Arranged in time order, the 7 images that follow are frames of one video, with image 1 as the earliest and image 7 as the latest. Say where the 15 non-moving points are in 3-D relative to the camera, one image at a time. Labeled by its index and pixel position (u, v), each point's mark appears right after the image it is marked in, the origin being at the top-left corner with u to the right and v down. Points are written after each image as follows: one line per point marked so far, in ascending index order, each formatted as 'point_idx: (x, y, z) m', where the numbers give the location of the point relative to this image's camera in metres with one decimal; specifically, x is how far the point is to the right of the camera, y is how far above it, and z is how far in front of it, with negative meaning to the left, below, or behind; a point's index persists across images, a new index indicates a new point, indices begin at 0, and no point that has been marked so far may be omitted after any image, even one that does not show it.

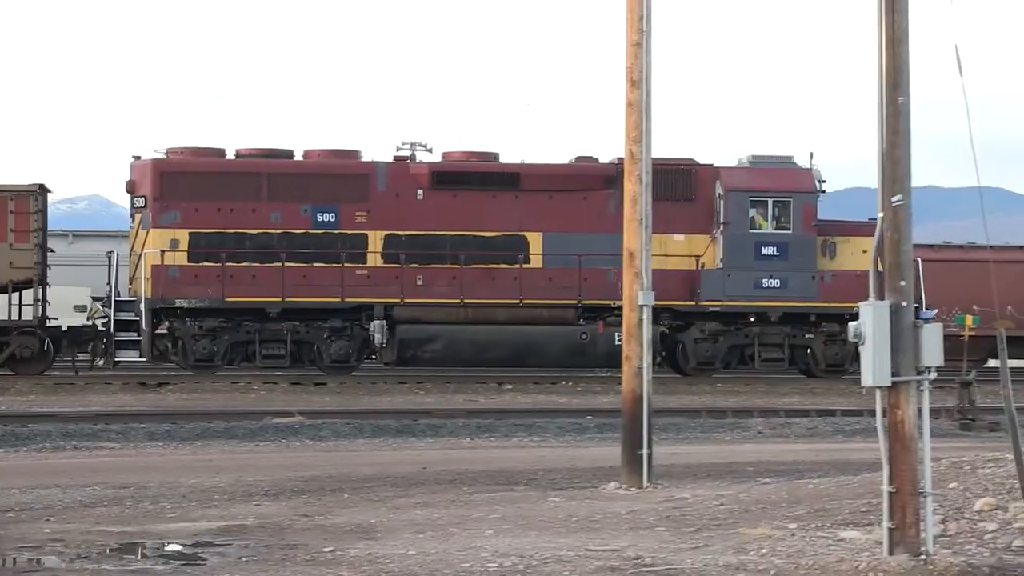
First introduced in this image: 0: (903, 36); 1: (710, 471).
0: (+3.0, +2.0, +11.9) m
1: (+1.6, -1.6, +13.1) m
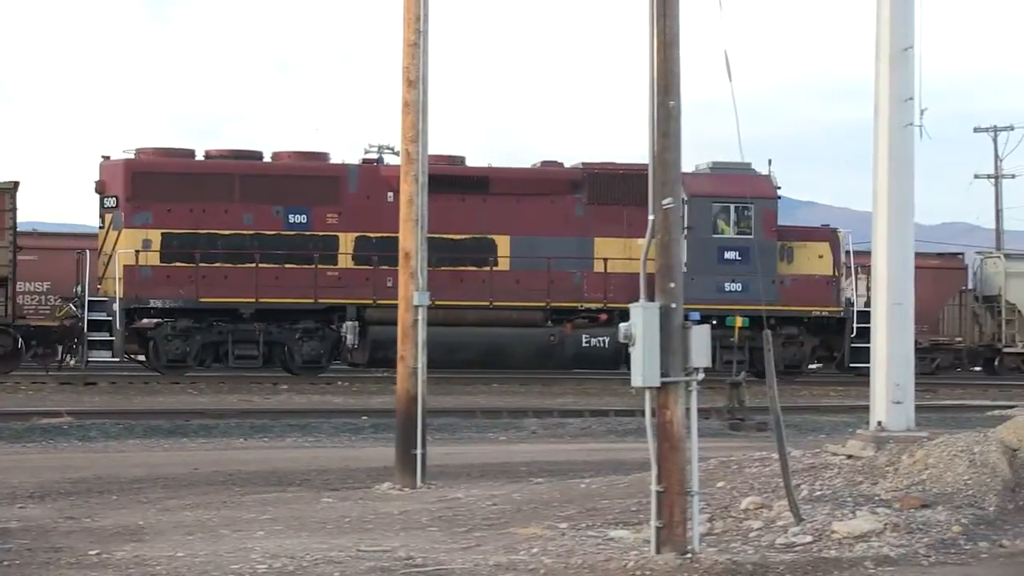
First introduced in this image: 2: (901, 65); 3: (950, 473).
0: (+1.3, +1.9, +12.0) m
1: (-0.3, -1.6, +13.2) m
2: (+3.1, +1.8, +12.2) m
3: (+3.5, -1.5, +12.1) m
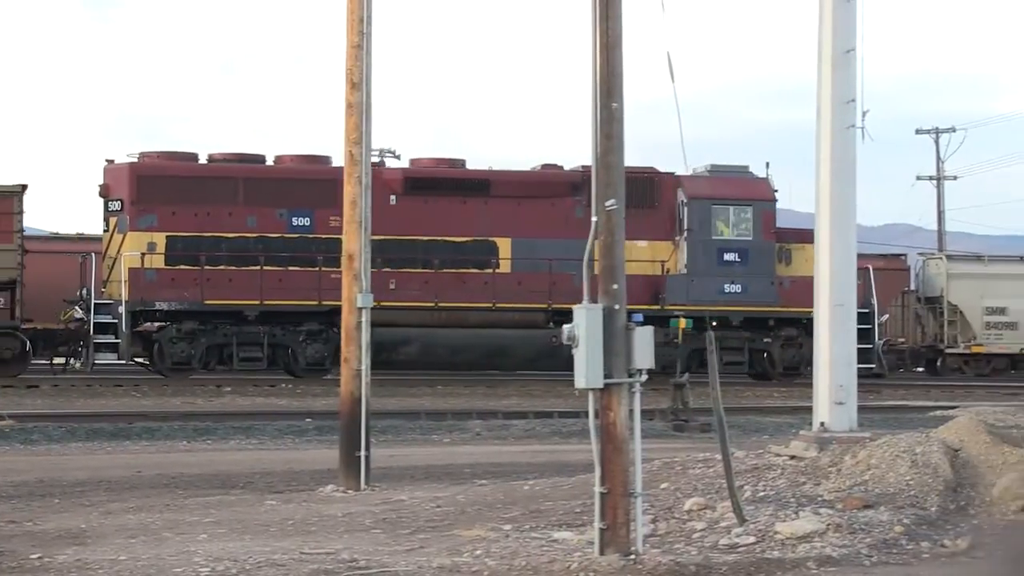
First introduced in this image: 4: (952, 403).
0: (+0.8, +1.9, +12.0) m
1: (-0.7, -1.6, +13.2) m
2: (+2.7, +1.8, +12.3) m
3: (+3.0, -1.5, +12.2) m
4: (+4.2, -1.1, +15.1) m
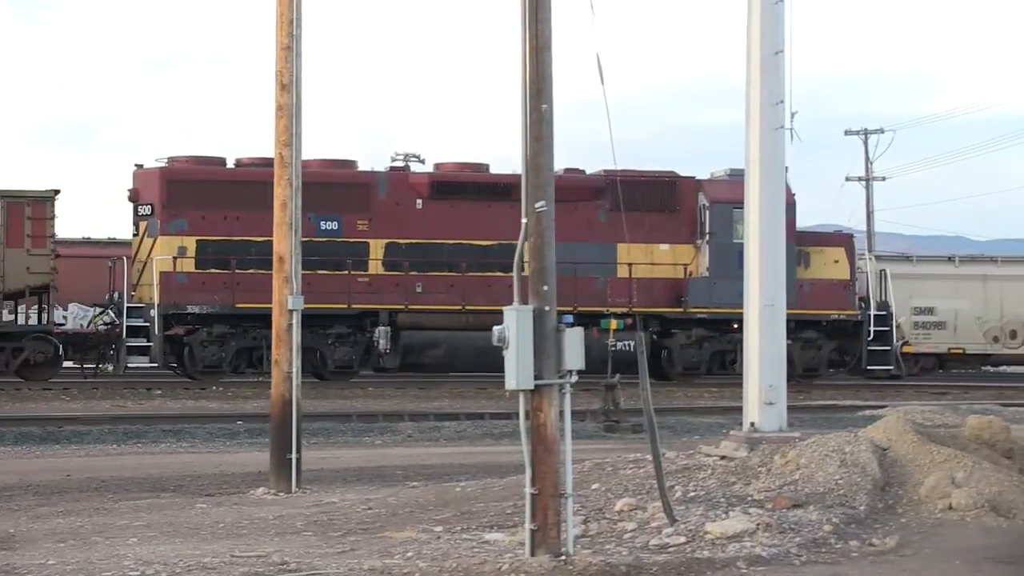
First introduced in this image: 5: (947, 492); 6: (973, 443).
0: (+0.3, +1.9, +12.0) m
1: (-1.3, -1.6, +13.1) m
2: (+2.1, +1.8, +12.3) m
3: (+2.5, -1.5, +12.2) m
4: (+3.6, -1.1, +15.2) m
5: (+3.4, -1.6, +11.9) m
6: (+3.8, -1.3, +12.7) m
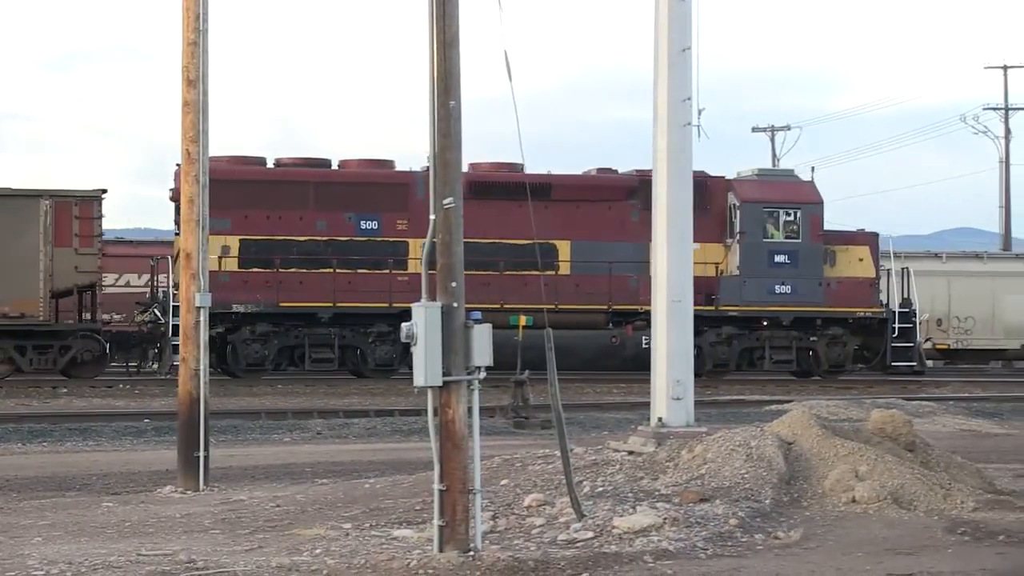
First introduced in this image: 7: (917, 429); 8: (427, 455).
0: (-0.5, +1.9, +12.0) m
1: (-2.0, -1.6, +13.1) m
2: (+1.4, +1.8, +12.4) m
3: (+1.7, -1.4, +12.3) m
4: (+2.7, -1.1, +15.3) m
5: (+2.7, -1.6, +12.0) m
6: (+3.0, -1.2, +12.9) m
7: (+3.6, -1.3, +13.8) m
8: (-0.8, -1.5, +13.4) m
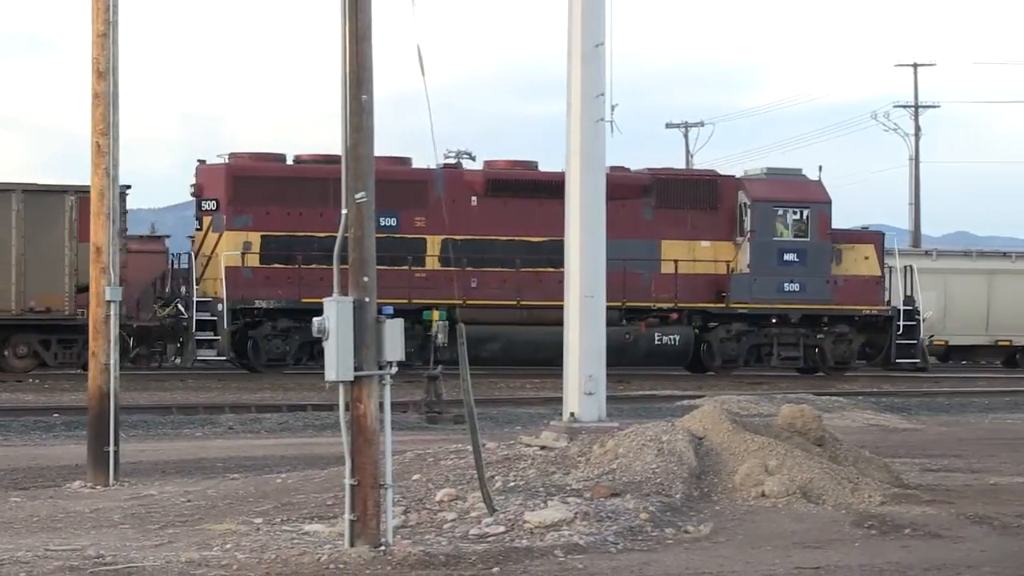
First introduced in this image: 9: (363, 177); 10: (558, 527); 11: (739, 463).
0: (-1.1, +2.0, +12.0) m
1: (-2.8, -1.5, +13.1) m
2: (+0.7, +1.8, +12.5) m
3: (+1.0, -1.4, +12.4) m
4: (+2.0, -1.0, +15.4) m
5: (+2.0, -1.5, +12.1) m
6: (+2.3, -1.2, +13.0) m
7: (+2.9, -1.2, +14.0) m
8: (-1.5, -1.4, +13.3) m
9: (-1.2, +0.8, +11.9) m
10: (+0.3, -1.8, +11.4) m
11: (+1.9, -1.4, +12.5) m
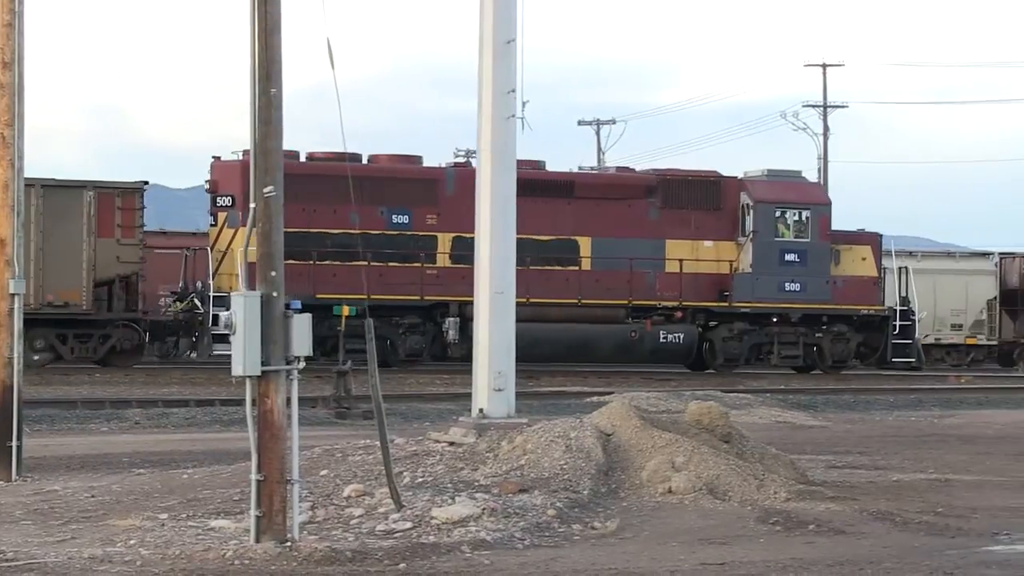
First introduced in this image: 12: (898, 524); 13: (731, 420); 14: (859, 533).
0: (-1.8, +2.0, +12.0) m
1: (-3.5, -1.5, +13.0) m
2: (-0.1, +1.9, +12.5) m
3: (+0.3, -1.4, +12.4) m
4: (+1.1, -1.0, +15.4) m
5: (+1.2, -1.5, +12.1) m
6: (+1.6, -1.2, +13.0) m
7: (+2.1, -1.2, +14.0) m
8: (-2.3, -1.4, +13.3) m
9: (-1.9, +0.9, +11.8) m
10: (-0.4, -1.8, +11.4) m
11: (+1.1, -1.4, +12.5) m
12: (+2.9, -1.8, +11.5) m
13: (+2.1, -1.2, +13.9) m
14: (+2.5, -1.8, +11.2) m
